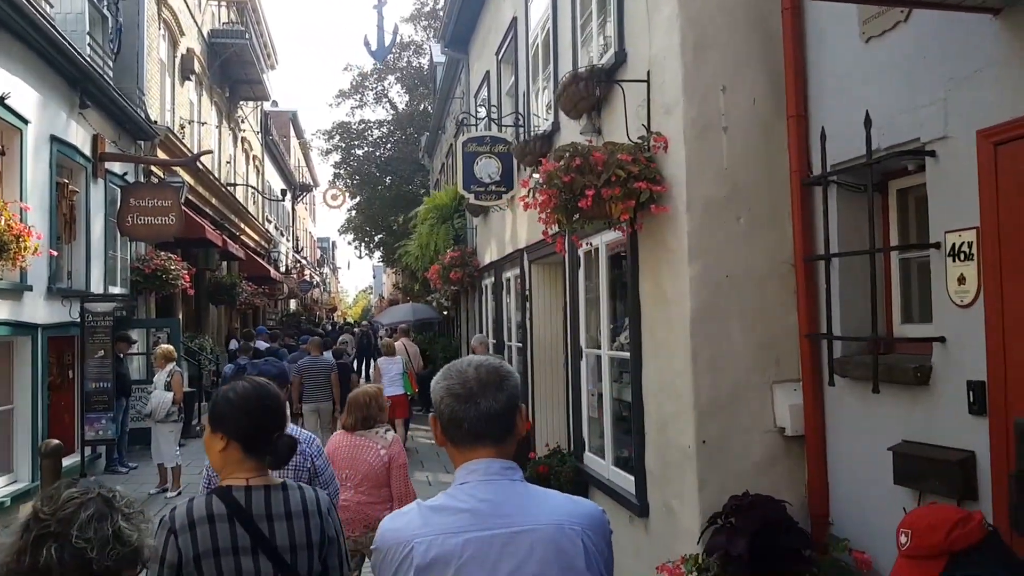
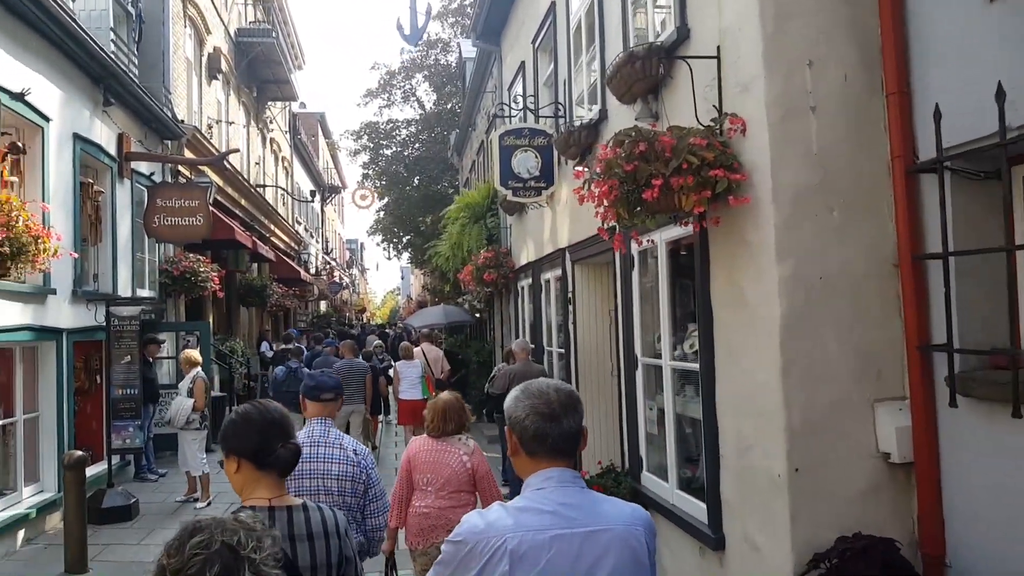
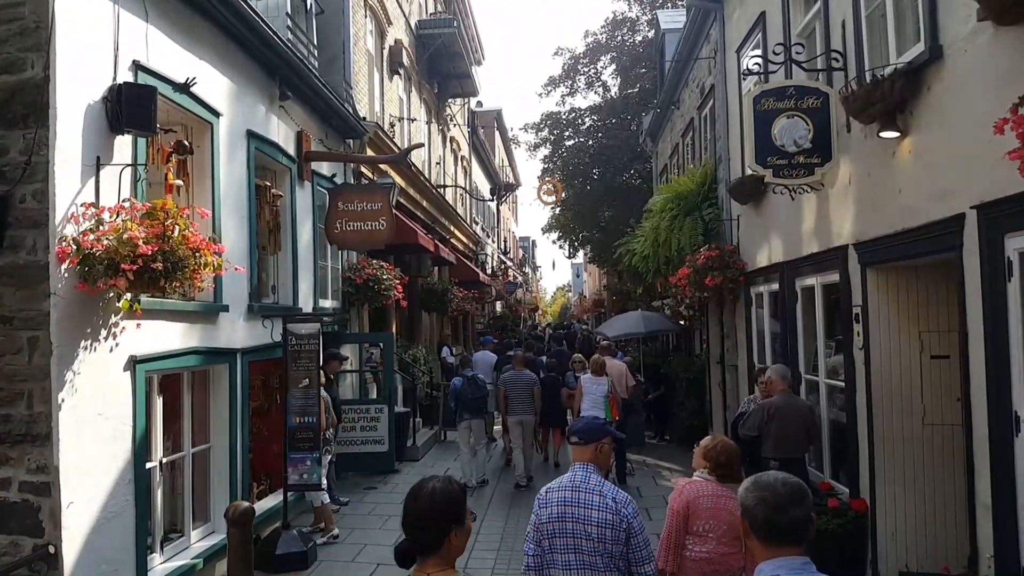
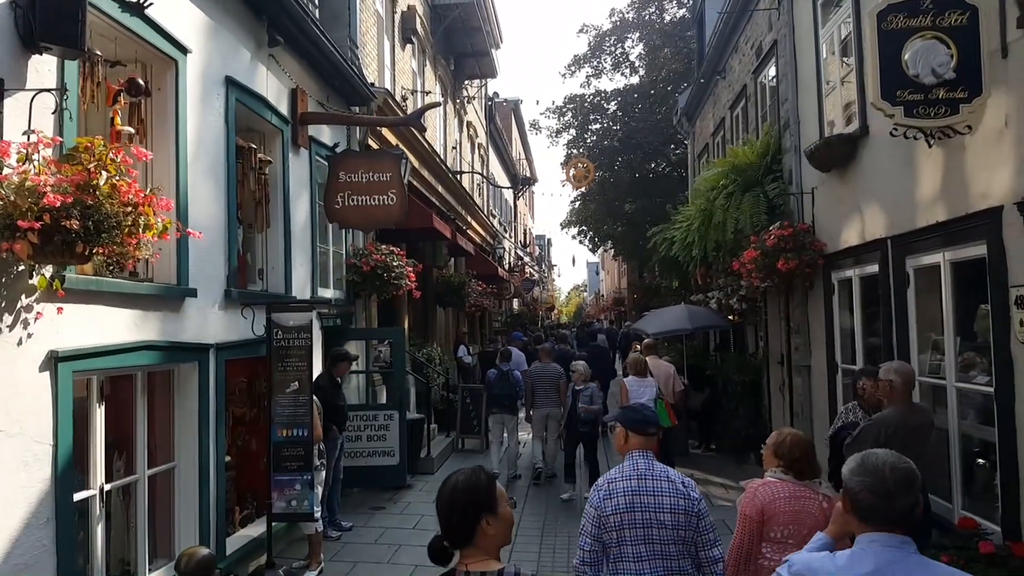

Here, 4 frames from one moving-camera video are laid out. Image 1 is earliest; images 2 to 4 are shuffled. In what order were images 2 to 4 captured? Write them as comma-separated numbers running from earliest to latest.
2, 3, 4
